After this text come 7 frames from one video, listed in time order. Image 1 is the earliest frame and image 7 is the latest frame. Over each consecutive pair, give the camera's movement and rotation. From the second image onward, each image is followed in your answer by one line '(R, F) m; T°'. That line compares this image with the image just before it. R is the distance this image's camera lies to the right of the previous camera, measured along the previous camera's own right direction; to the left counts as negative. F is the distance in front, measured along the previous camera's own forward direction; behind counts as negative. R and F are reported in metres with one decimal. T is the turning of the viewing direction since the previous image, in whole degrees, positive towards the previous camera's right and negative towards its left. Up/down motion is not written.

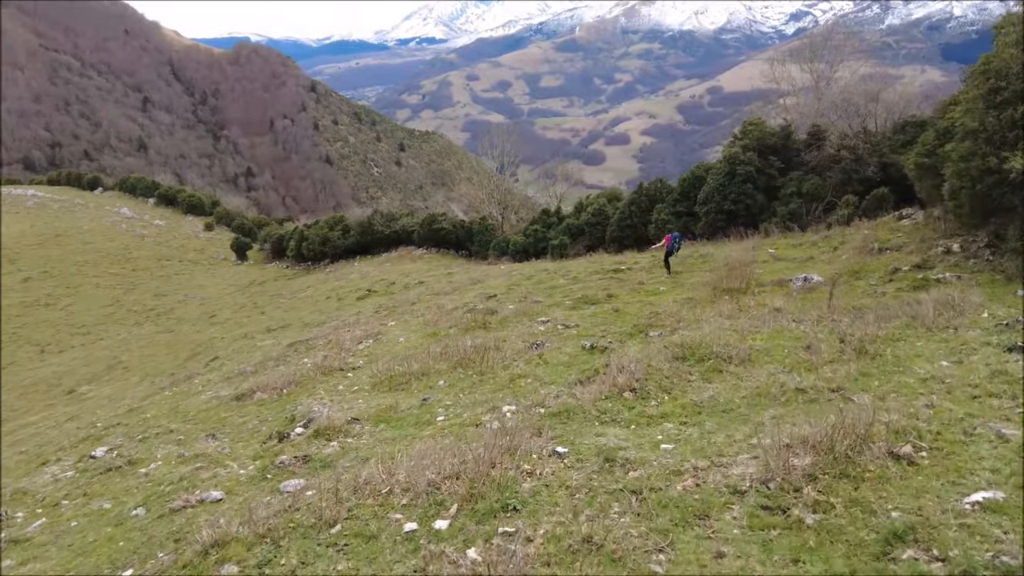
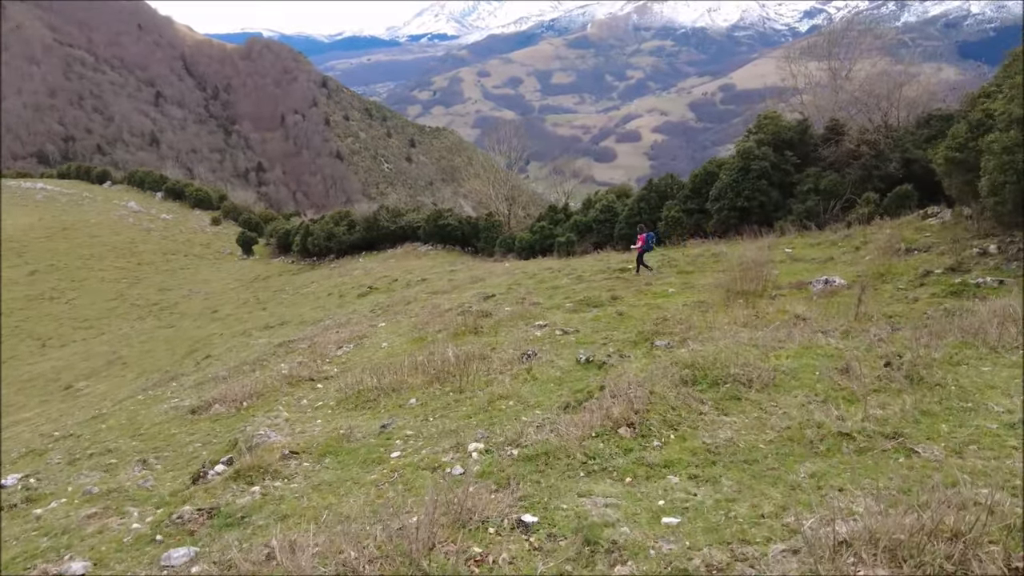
(+0.1, +0.5) m; -1°
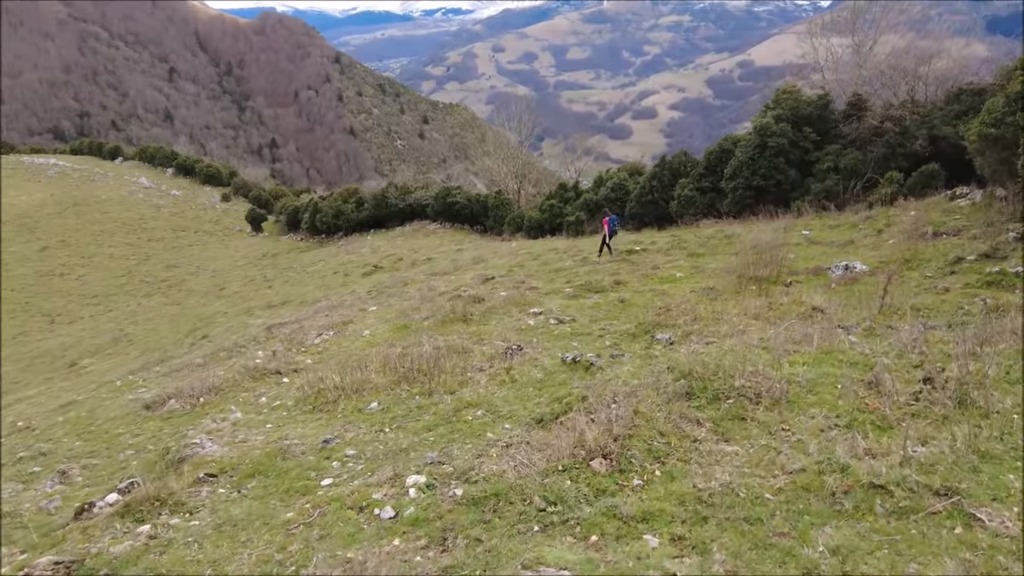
(+0.2, +0.4) m; -1°
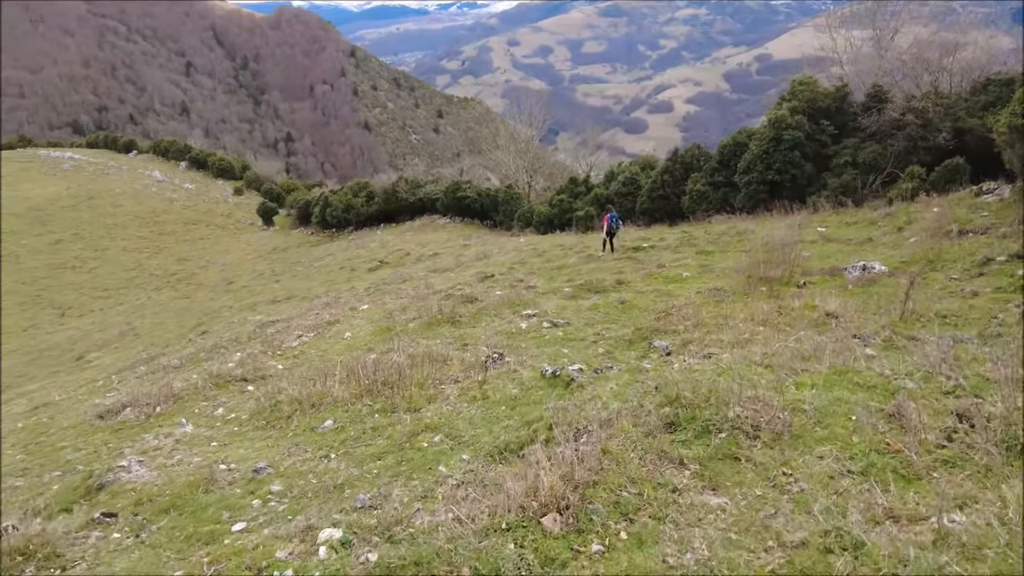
(+0.2, +0.3) m; -1°
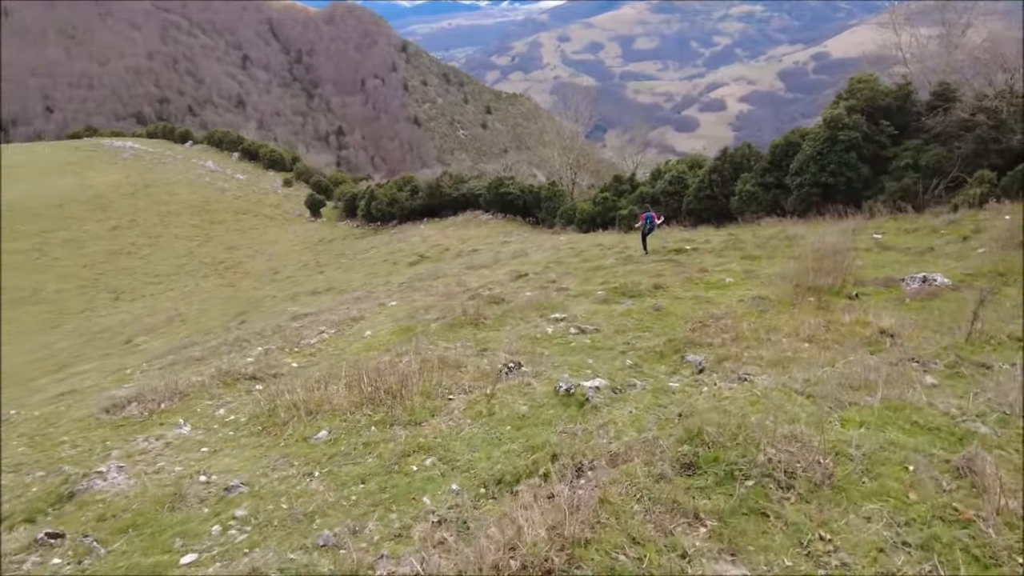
(+0.1, +0.2) m; -4°
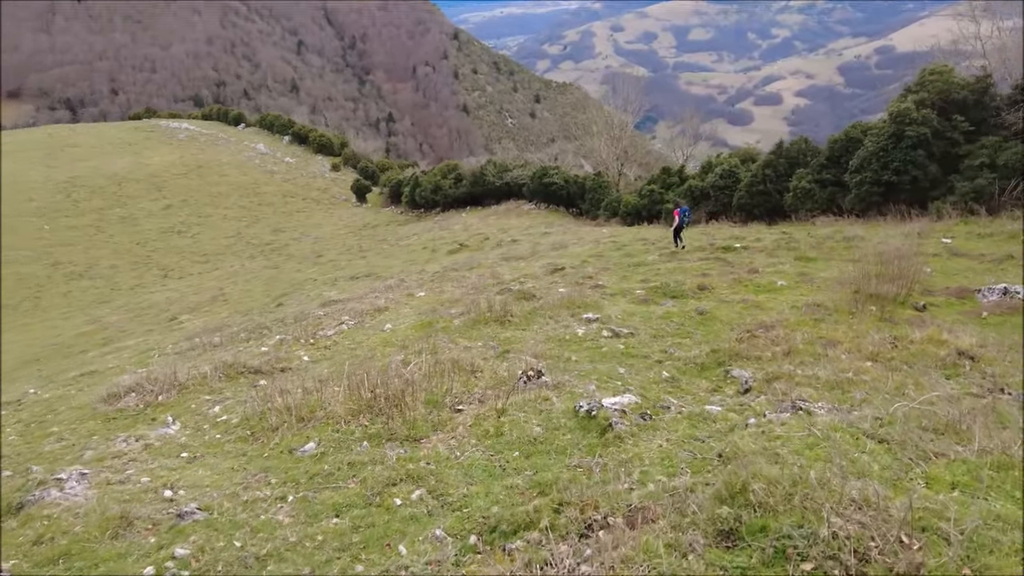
(+0.1, +0.3) m; -4°
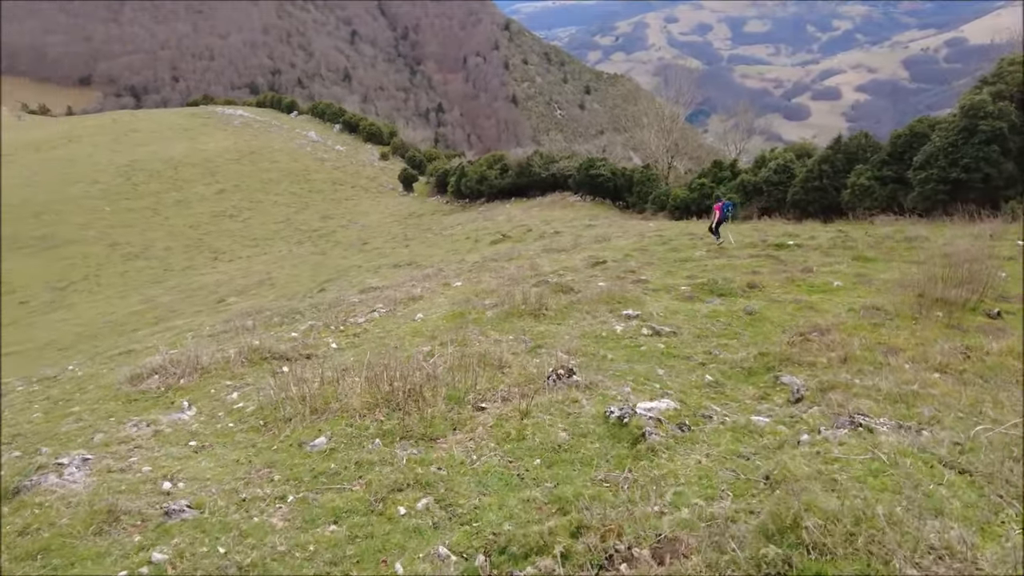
(0.0, +0.2) m; -4°
